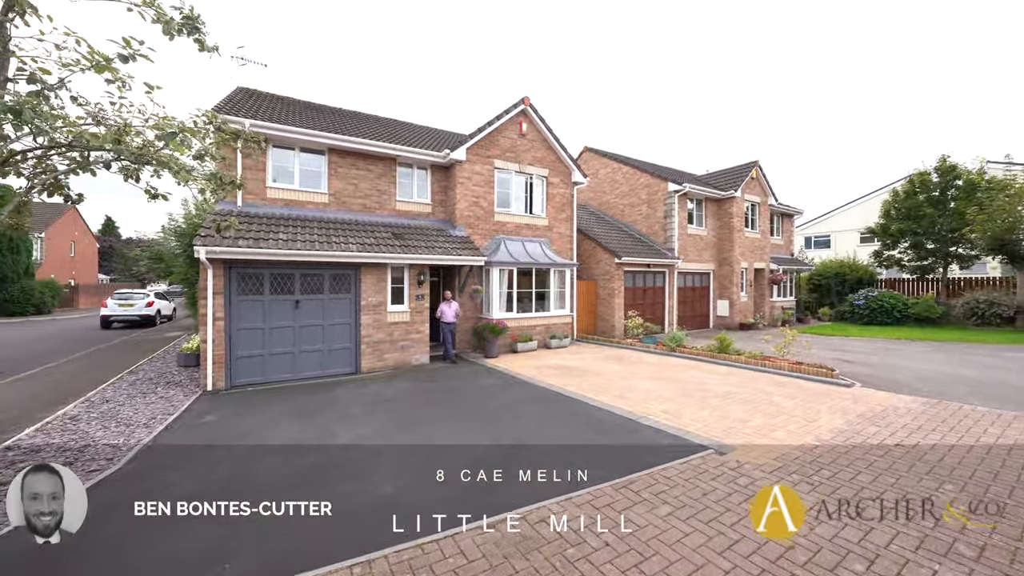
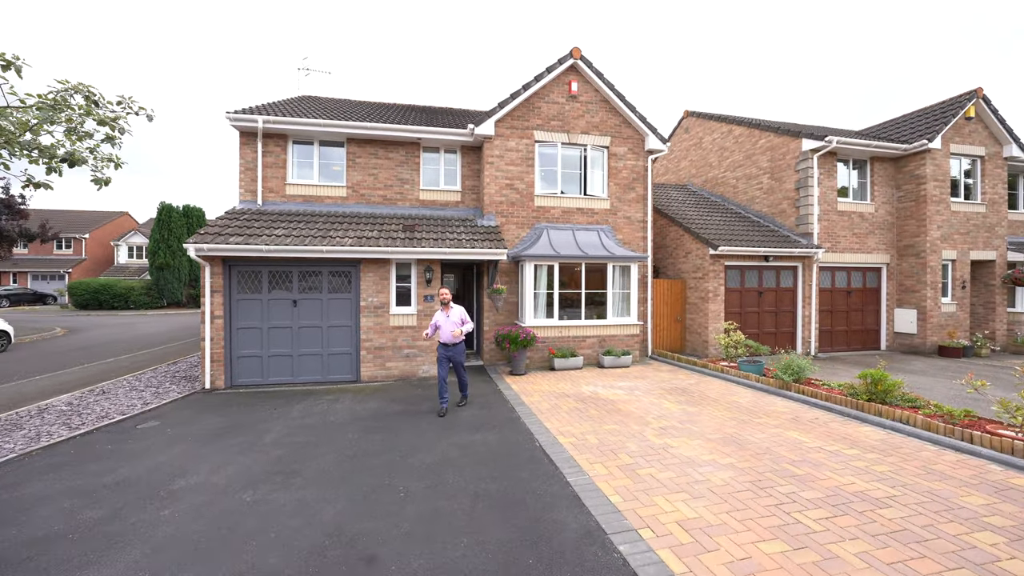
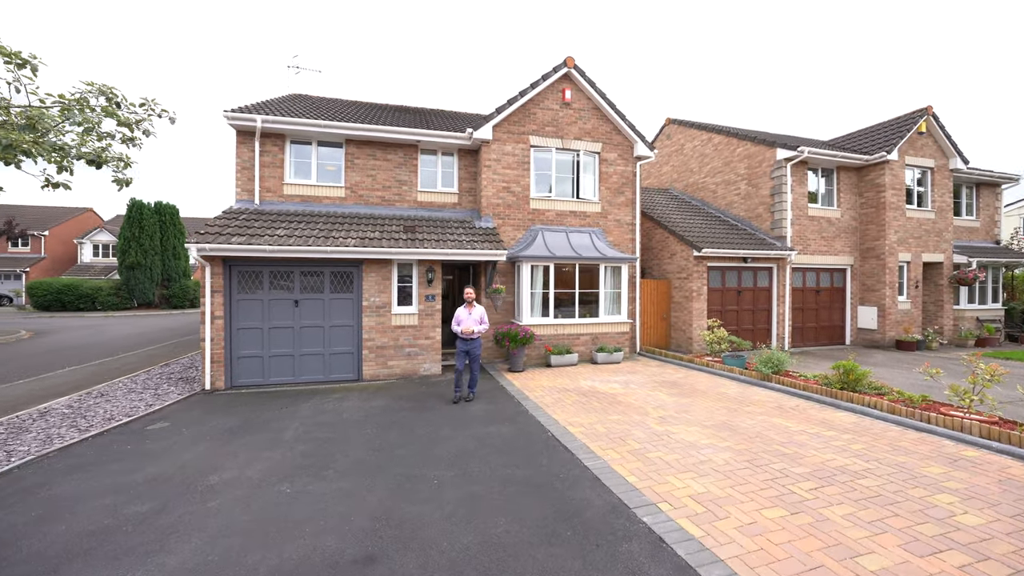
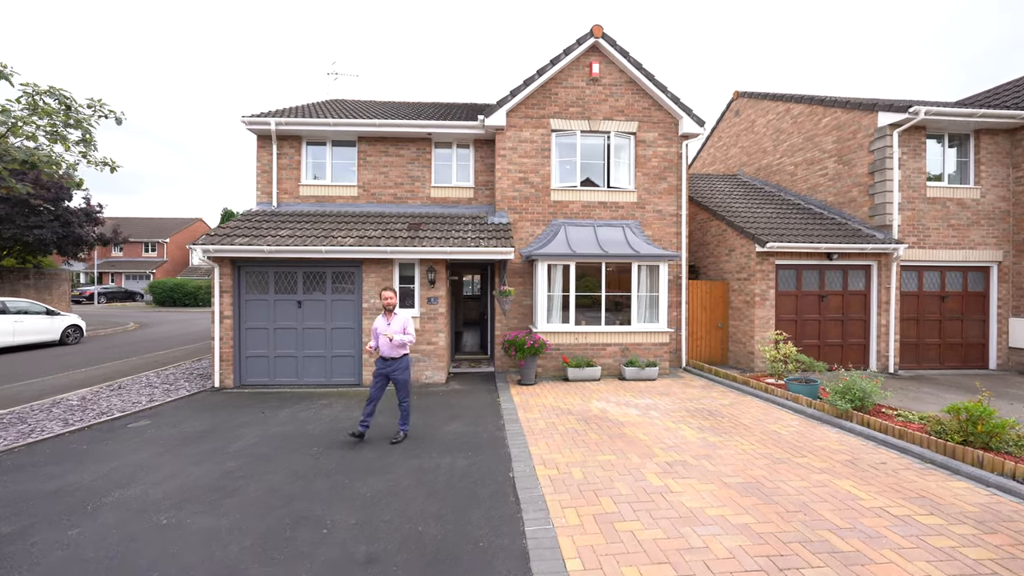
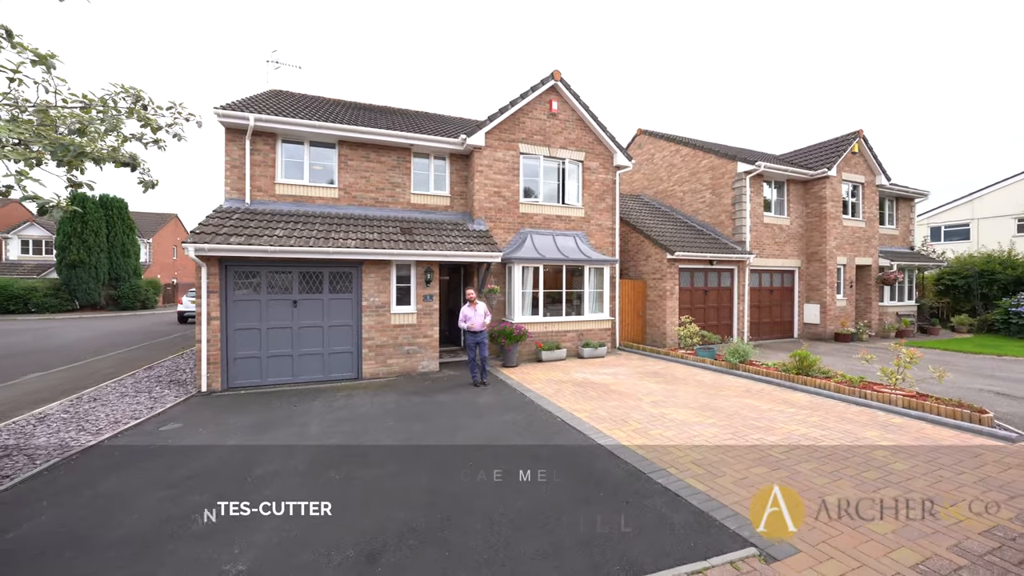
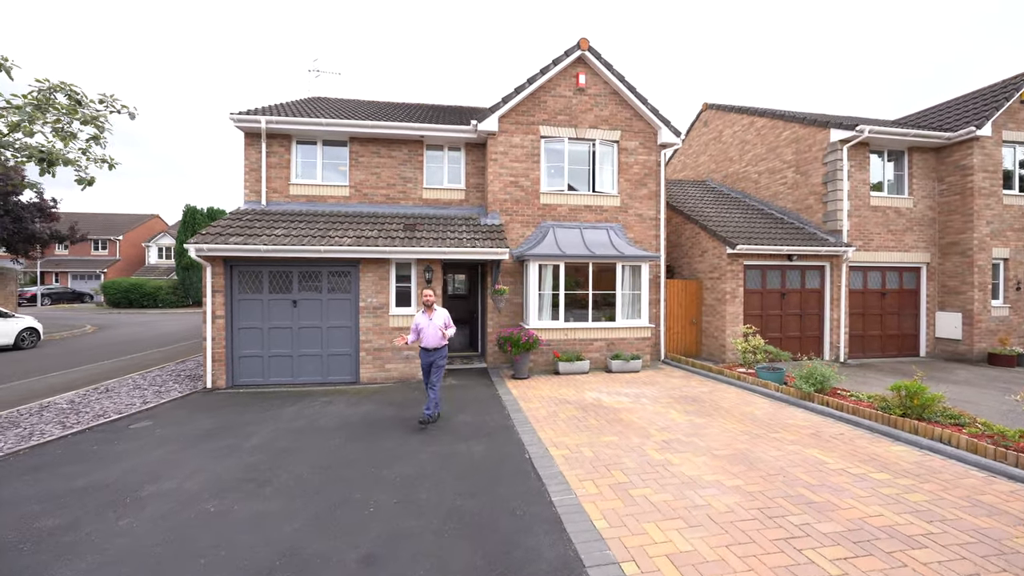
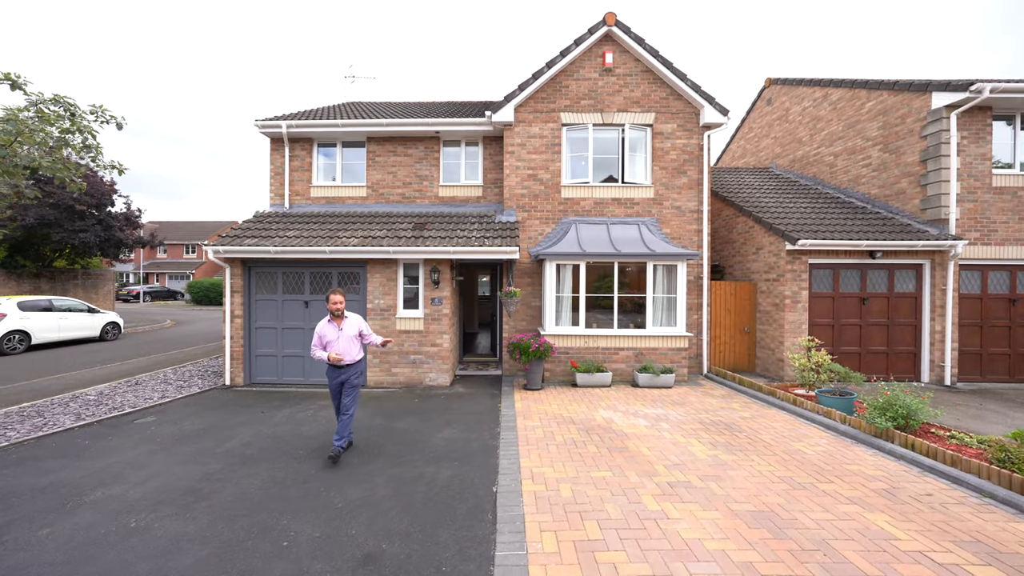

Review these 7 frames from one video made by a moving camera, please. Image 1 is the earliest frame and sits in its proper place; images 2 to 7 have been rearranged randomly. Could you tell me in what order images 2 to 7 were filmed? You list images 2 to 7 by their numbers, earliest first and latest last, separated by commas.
5, 3, 2, 6, 4, 7
